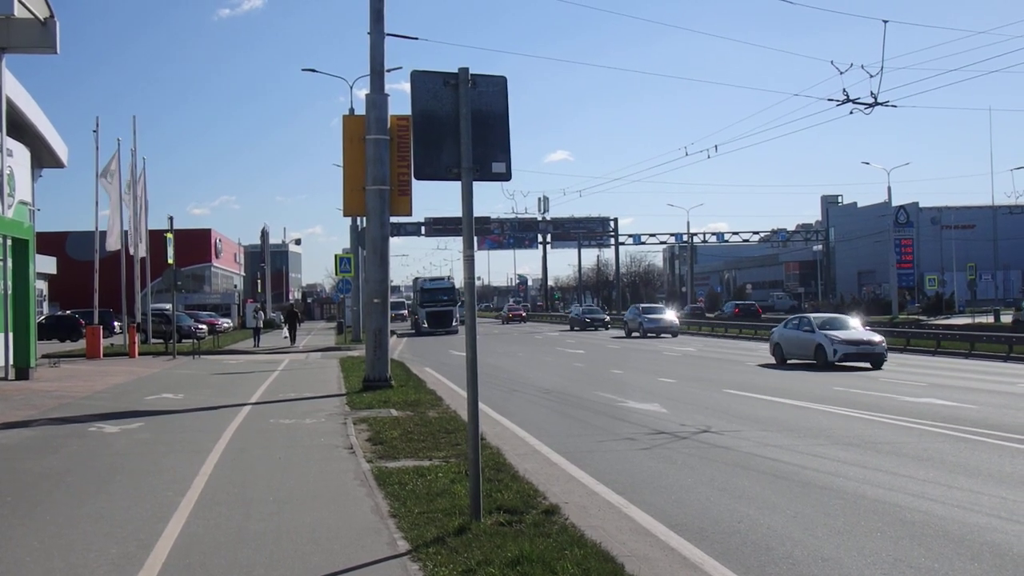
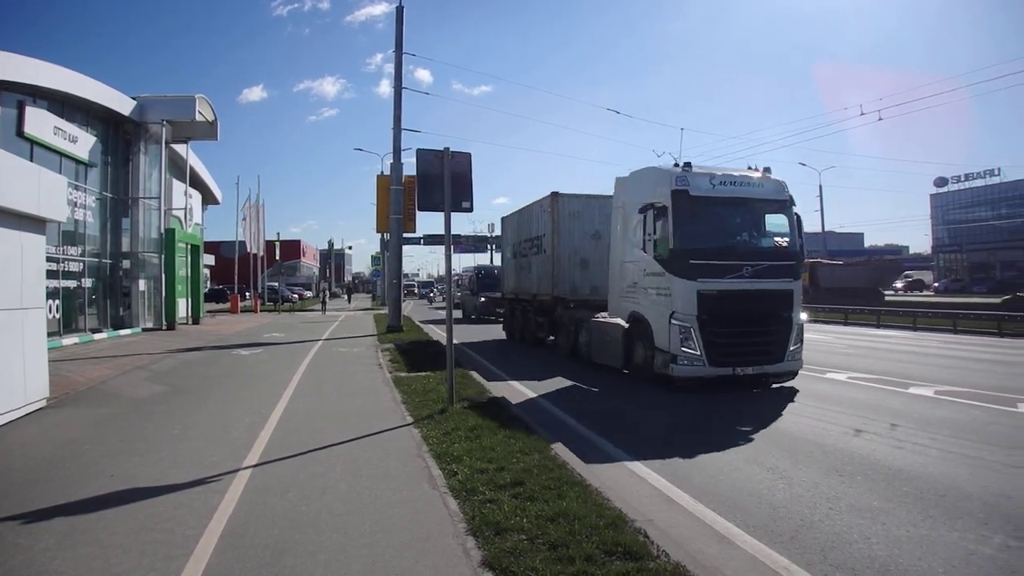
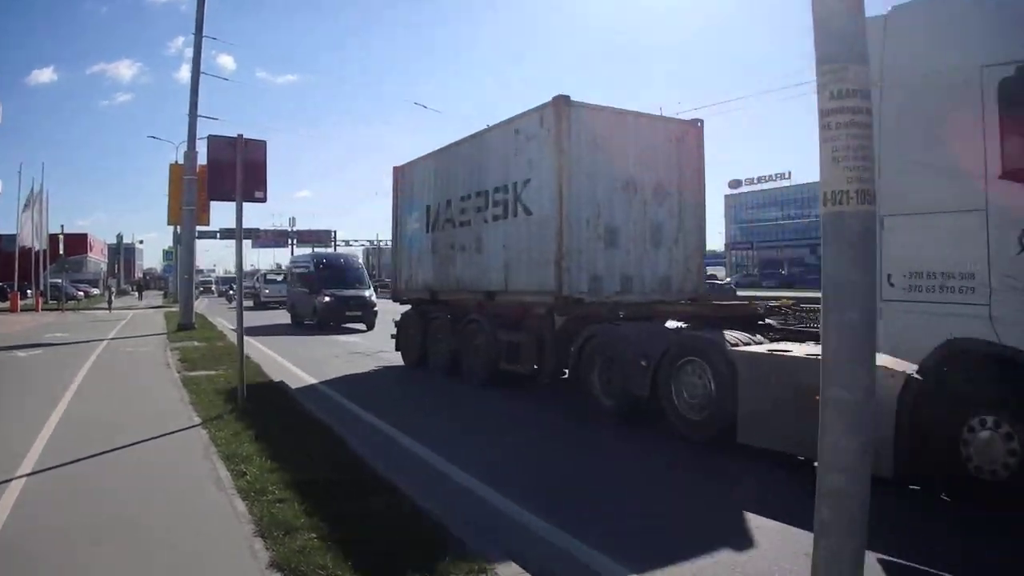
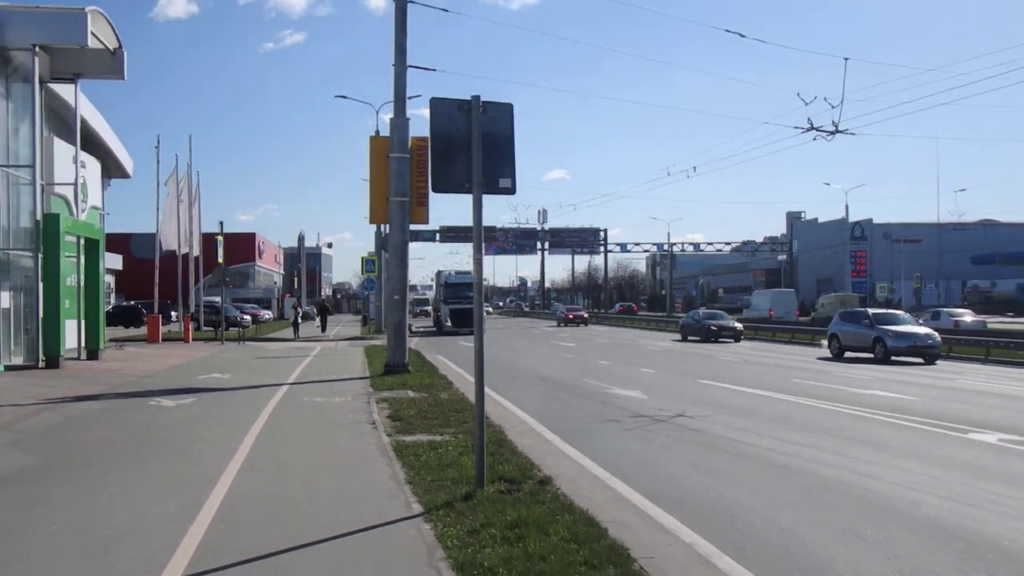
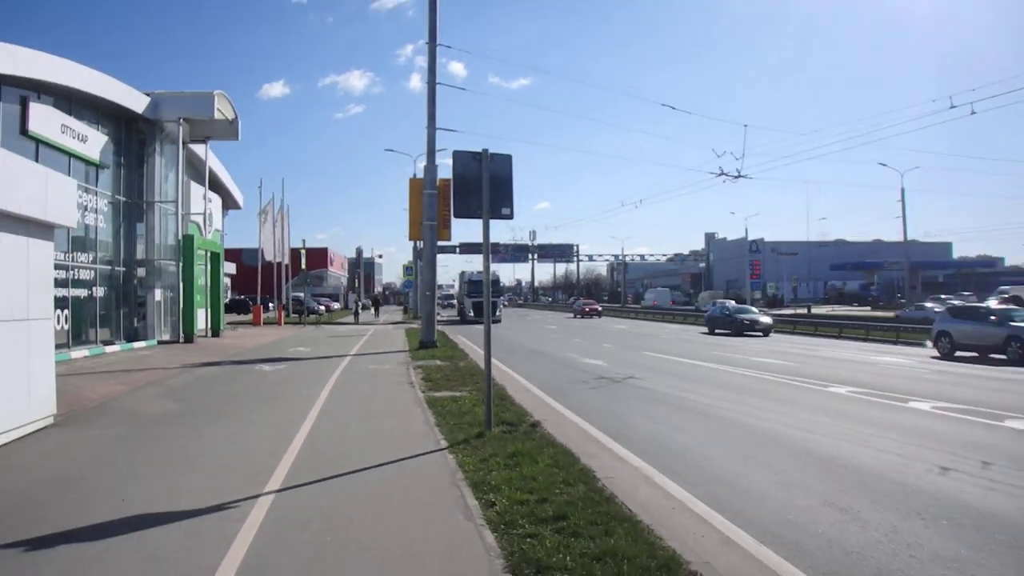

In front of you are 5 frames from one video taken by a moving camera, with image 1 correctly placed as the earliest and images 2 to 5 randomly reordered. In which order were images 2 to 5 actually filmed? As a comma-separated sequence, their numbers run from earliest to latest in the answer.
4, 5, 2, 3
